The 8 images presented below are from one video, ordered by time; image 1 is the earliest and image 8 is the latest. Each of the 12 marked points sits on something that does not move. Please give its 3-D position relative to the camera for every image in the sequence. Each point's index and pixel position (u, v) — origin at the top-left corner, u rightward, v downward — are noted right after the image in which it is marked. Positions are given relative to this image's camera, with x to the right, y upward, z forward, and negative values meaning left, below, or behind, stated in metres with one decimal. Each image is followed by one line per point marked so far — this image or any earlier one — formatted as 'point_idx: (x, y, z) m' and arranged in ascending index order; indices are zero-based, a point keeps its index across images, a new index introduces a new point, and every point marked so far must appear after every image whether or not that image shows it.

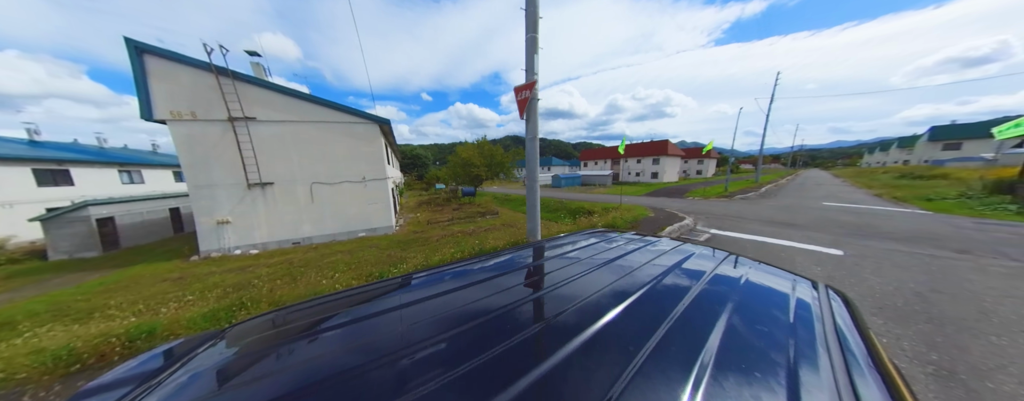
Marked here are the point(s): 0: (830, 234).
0: (+9.5, -1.0, +7.7) m
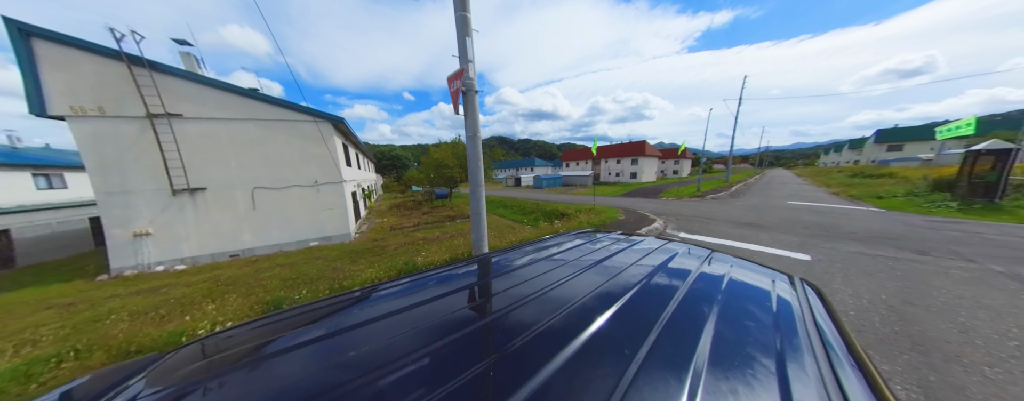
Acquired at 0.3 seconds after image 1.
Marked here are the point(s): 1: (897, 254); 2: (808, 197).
0: (+8.3, -1.1, +7.6) m
1: (+8.9, -1.2, +5.9) m
2: (+17.2, +0.2, +14.8) m
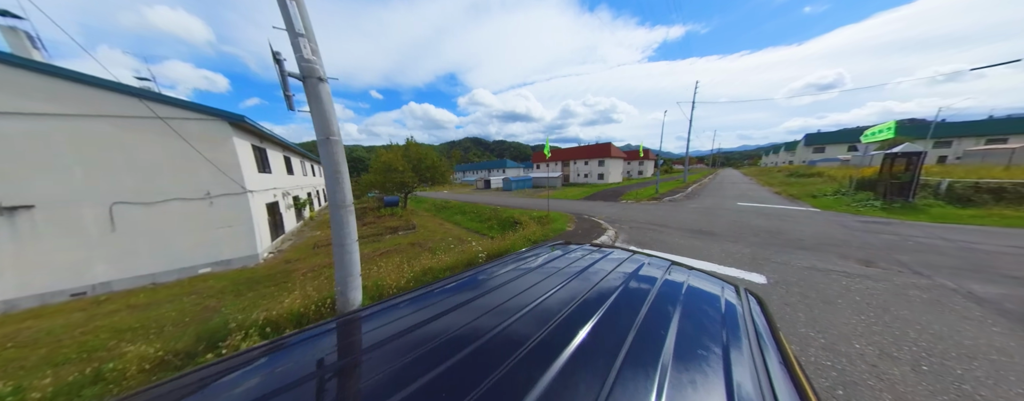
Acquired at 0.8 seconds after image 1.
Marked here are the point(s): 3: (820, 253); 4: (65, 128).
0: (+6.5, -1.3, +7.1) m
1: (+7.2, -1.4, +5.5) m
2: (+14.5, +0.1, +15.2) m
3: (+7.8, -1.3, +6.4) m
4: (-13.4, +2.2, +7.6) m
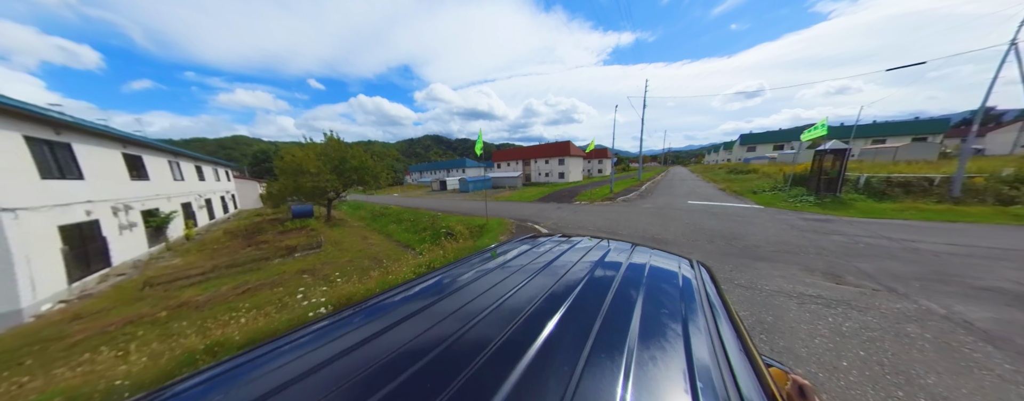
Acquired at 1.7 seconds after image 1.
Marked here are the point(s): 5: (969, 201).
0: (+4.5, -1.4, +6.0) m
1: (+5.4, -1.5, +4.5) m
2: (+11.3, +0.3, +15.1) m
3: (+5.8, -1.4, +5.6) m
4: (-15.3, +1.5, +3.9) m
5: (+16.4, 0.0, +9.1) m
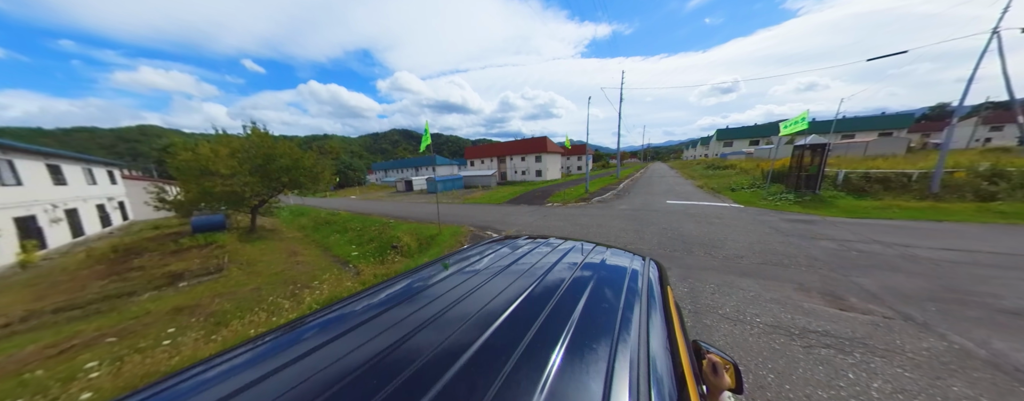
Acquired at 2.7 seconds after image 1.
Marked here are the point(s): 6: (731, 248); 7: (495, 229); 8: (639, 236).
0: (+3.3, -1.5, +5.1) m
1: (+4.4, -1.6, +3.6) m
2: (+9.7, +0.4, +14.5) m
3: (+4.7, -1.5, +4.7) m
4: (-16.4, +1.1, +1.8) m
5: (+15.1, +0.1, +8.8) m
6: (+5.2, -1.1, +6.1) m
7: (-0.5, -0.8, +7.6) m
8: (+3.5, -1.0, +7.0) m
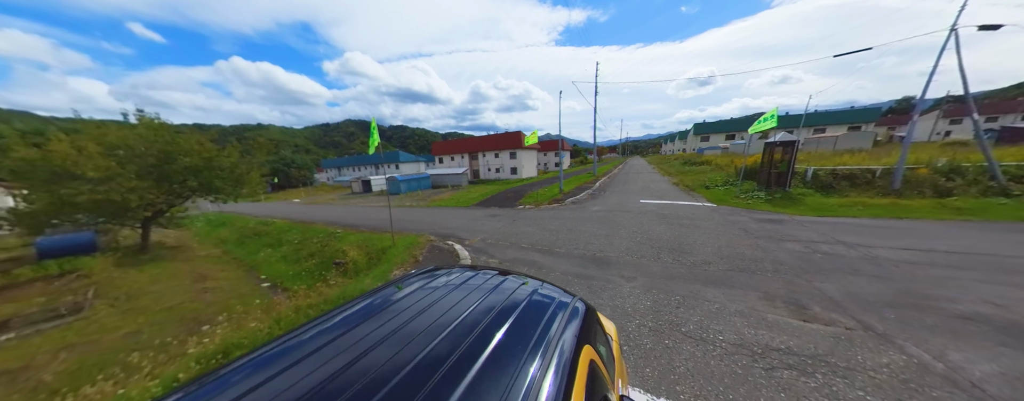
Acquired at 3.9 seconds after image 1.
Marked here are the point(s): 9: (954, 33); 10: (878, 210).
0: (+2.4, -1.6, +4.7) m
1: (+3.5, -1.7, +3.3) m
2: (+8.2, +0.6, +14.4) m
3: (+3.8, -1.6, +4.4) m
4: (-17.2, +0.5, +0.5) m
5: (+13.9, +0.3, +8.9) m
6: (+4.2, -1.2, +5.8) m
7: (-1.5, -1.0, +7.0) m
8: (+2.5, -1.0, +6.6) m
9: (+14.8, +5.6, +8.5) m
10: (+11.7, -0.3, +8.2) m
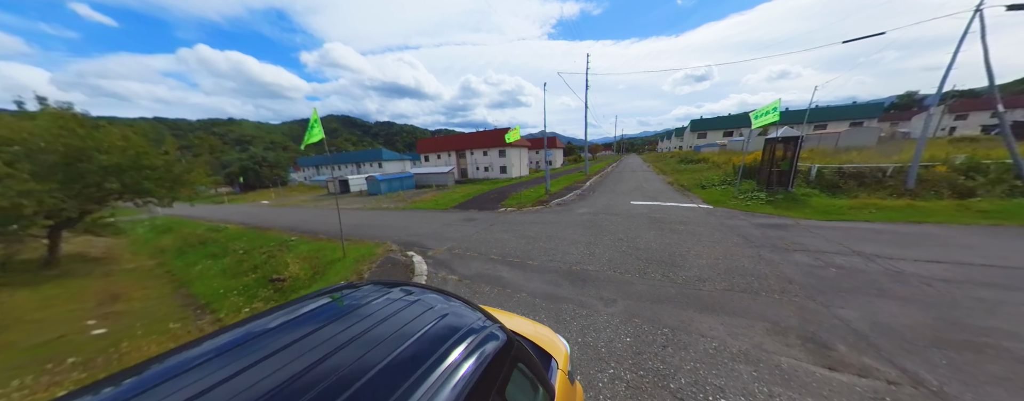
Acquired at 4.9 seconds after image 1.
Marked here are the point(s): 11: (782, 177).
0: (+1.8, -1.7, +3.9) m
1: (+2.9, -1.8, +2.5) m
2: (+7.6, +0.6, +13.6) m
3: (+3.2, -1.7, +3.6) m
4: (-17.8, +0.4, -0.4) m
5: (+13.3, +0.2, +8.2) m
6: (+3.6, -1.3, +5.1) m
7: (-2.2, -1.1, +6.2) m
8: (+1.8, -1.1, +5.8) m
9: (+14.2, +5.6, +7.7) m
10: (+11.1, -0.3, +7.5) m
11: (+11.1, +1.0, +10.5) m
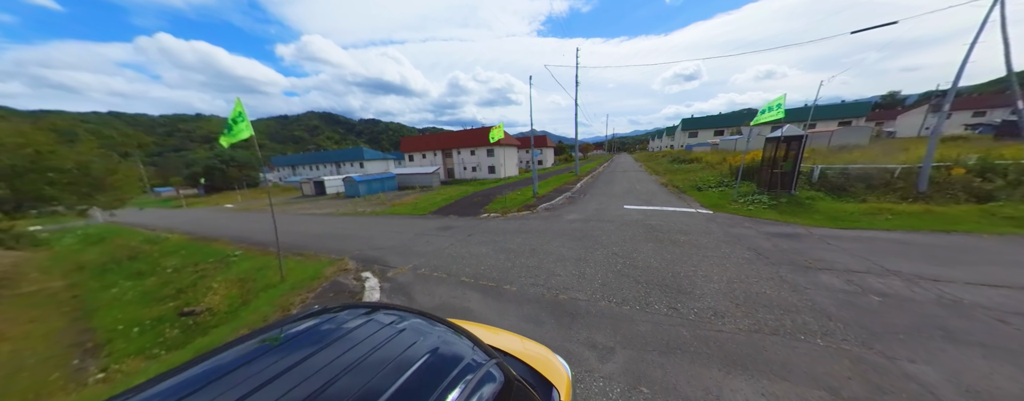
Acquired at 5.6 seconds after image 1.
0: (+1.4, -1.9, +3.1) m
1: (+2.6, -2.0, +1.8) m
2: (+7.0, +0.5, +12.9) m
3: (+2.8, -1.9, +2.8) m
4: (-18.0, +0.2, -1.5) m
5: (+12.8, +0.1, +7.6) m
6: (+3.2, -1.4, +4.3) m
7: (-2.6, -1.2, +5.4) m
8: (+1.4, -1.3, +5.0) m
9: (+13.7, +5.4, +7.1) m
10: (+10.7, -0.5, +6.9) m
11: (+10.6, +0.8, +9.8) m
